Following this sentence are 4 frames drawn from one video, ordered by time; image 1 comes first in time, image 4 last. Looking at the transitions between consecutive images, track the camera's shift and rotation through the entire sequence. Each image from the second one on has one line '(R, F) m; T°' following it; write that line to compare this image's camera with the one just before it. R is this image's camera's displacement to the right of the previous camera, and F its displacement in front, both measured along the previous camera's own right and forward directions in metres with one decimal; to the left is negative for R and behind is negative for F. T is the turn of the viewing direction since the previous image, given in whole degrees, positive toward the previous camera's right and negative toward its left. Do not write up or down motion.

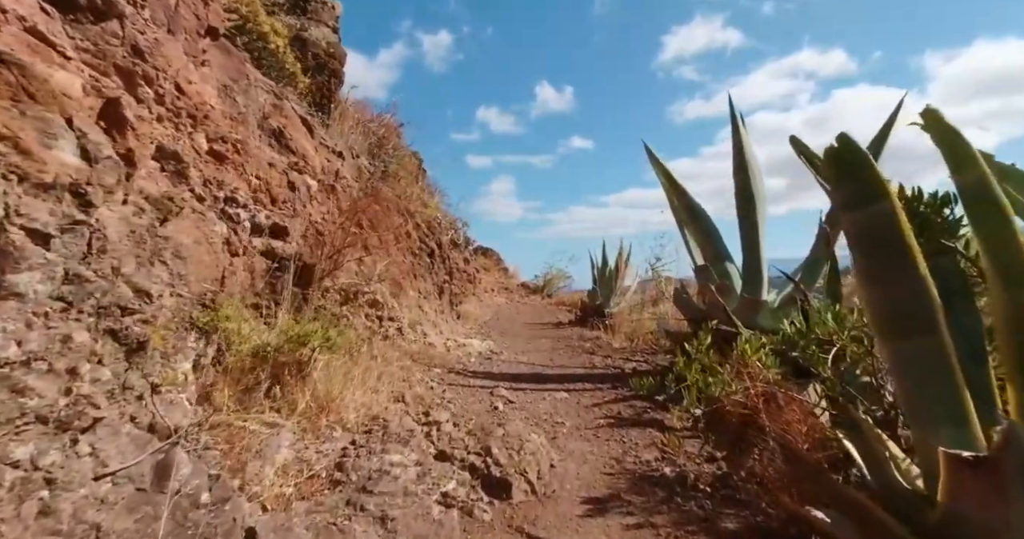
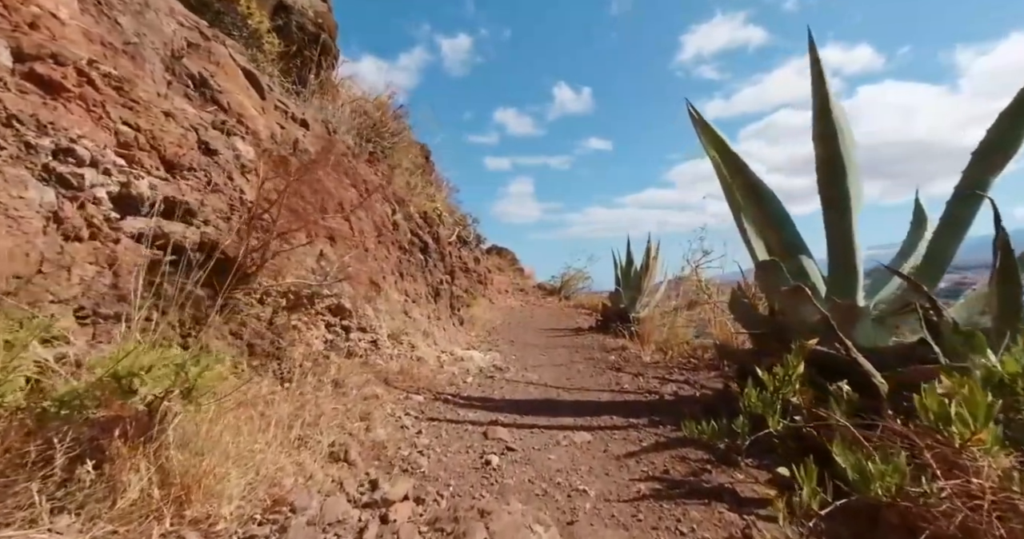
(+0.1, +1.0) m; -2°
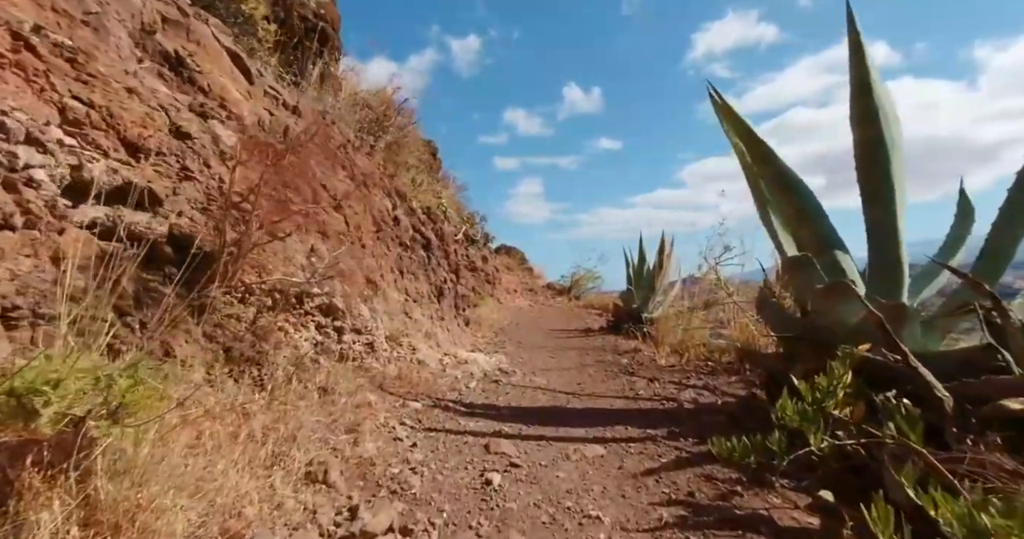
(0.0, +0.3) m; -1°
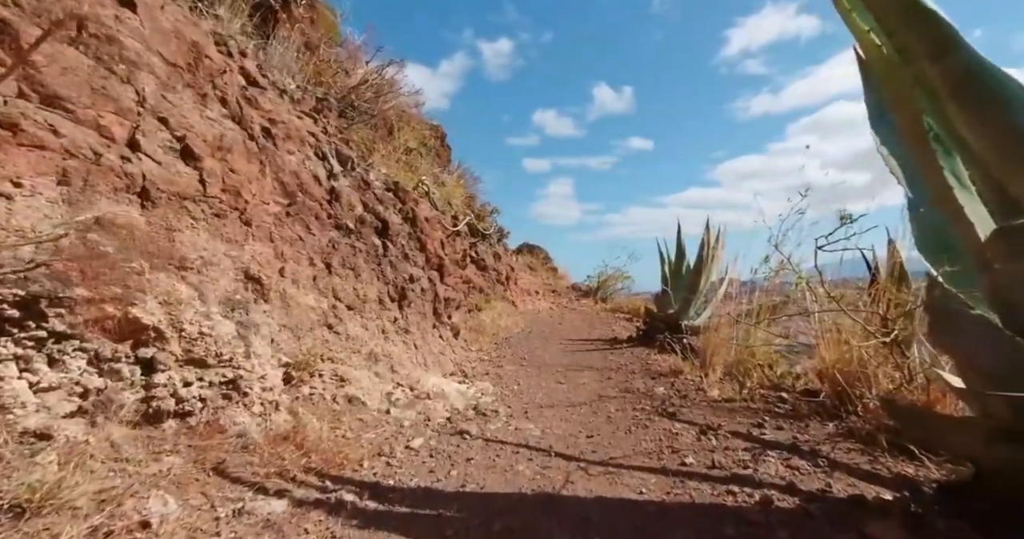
(+0.3, +1.4) m; -3°
